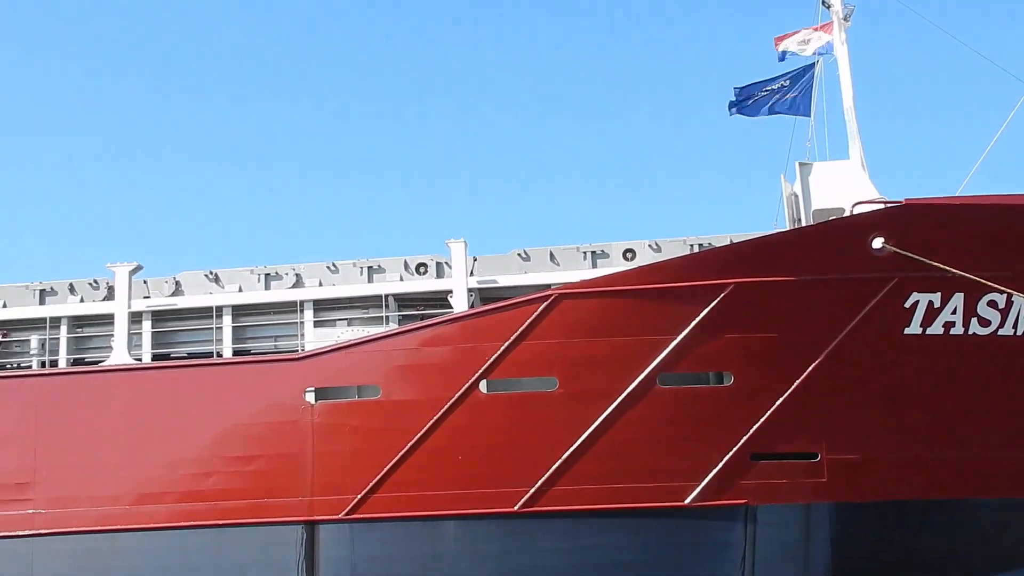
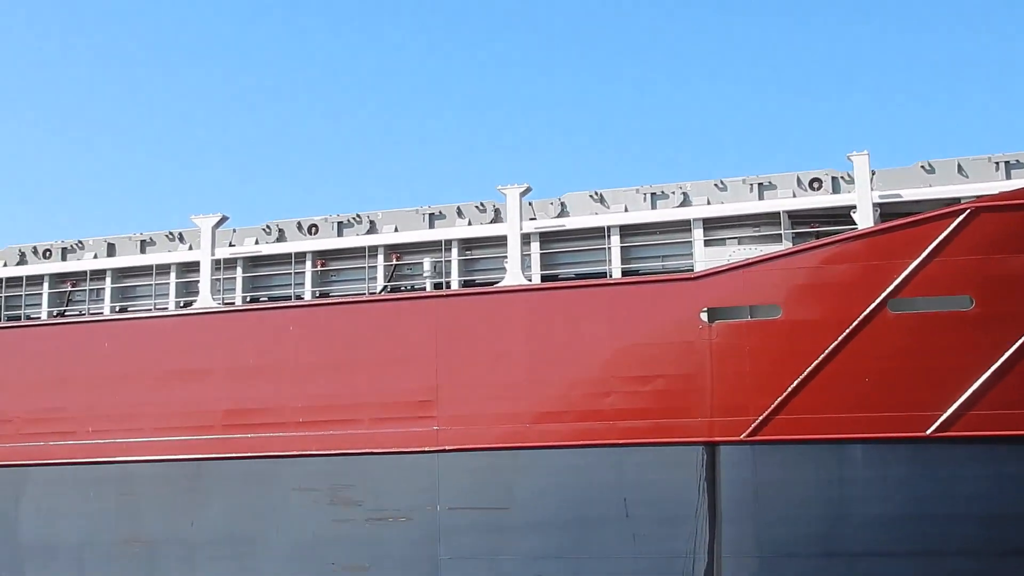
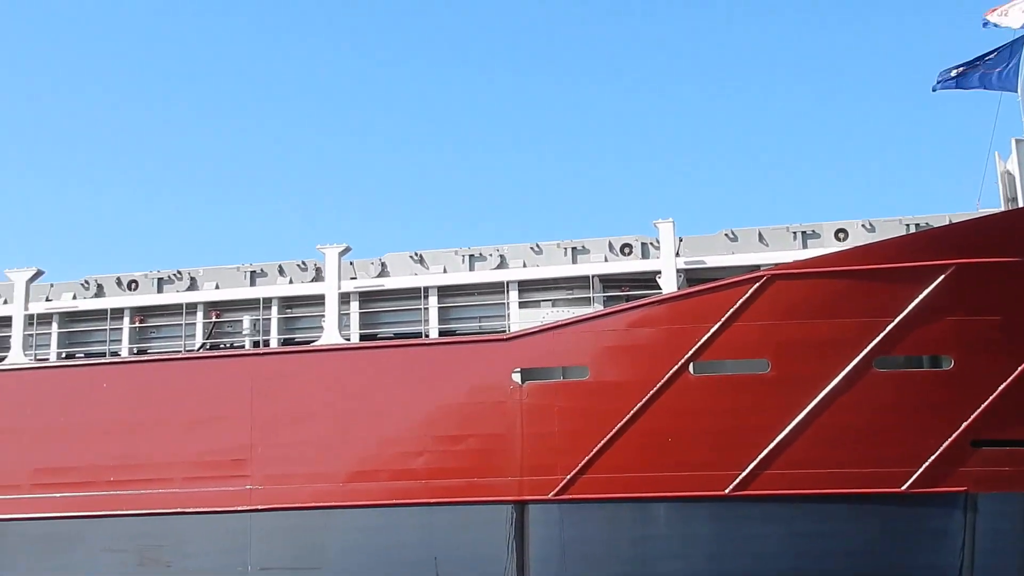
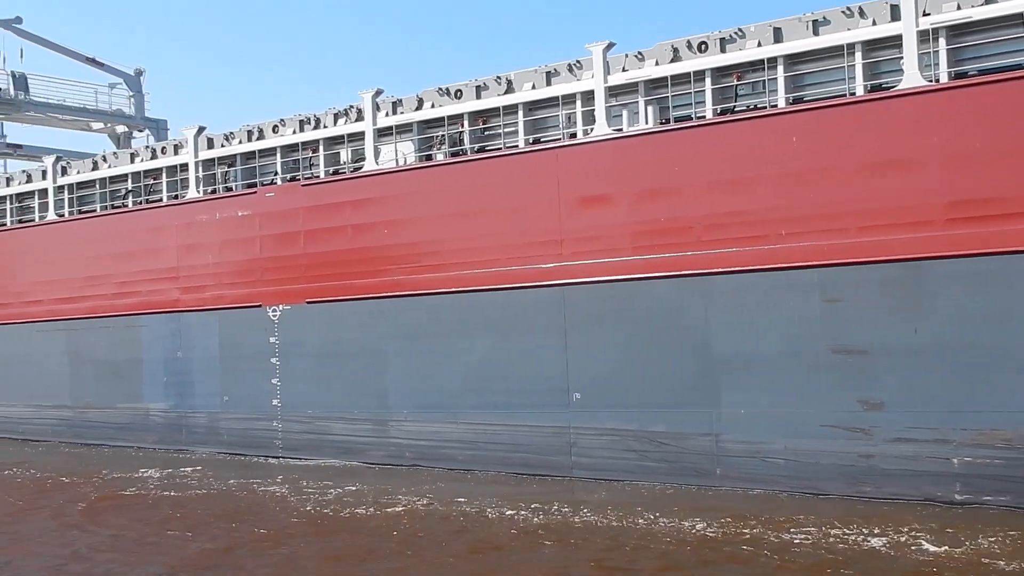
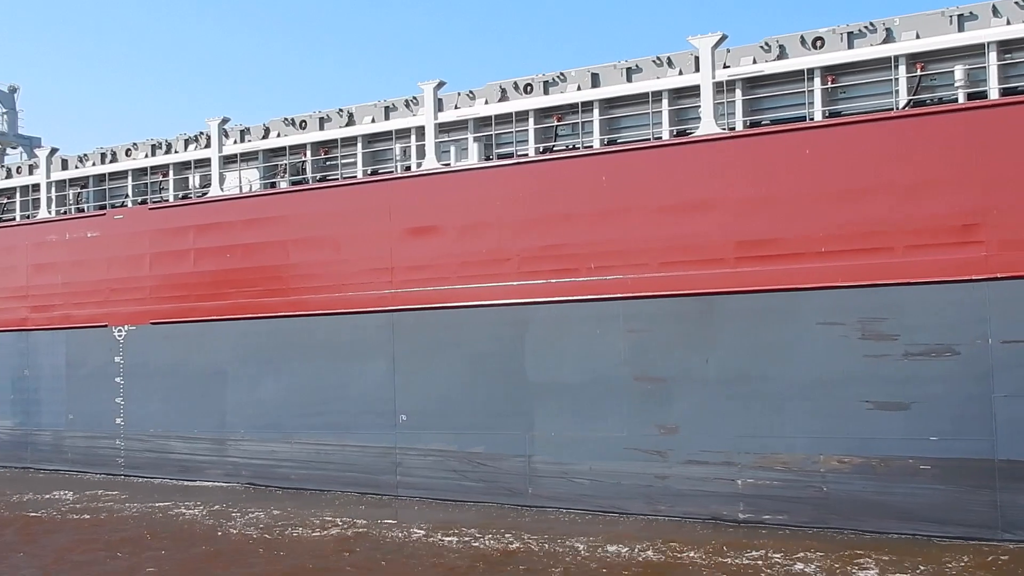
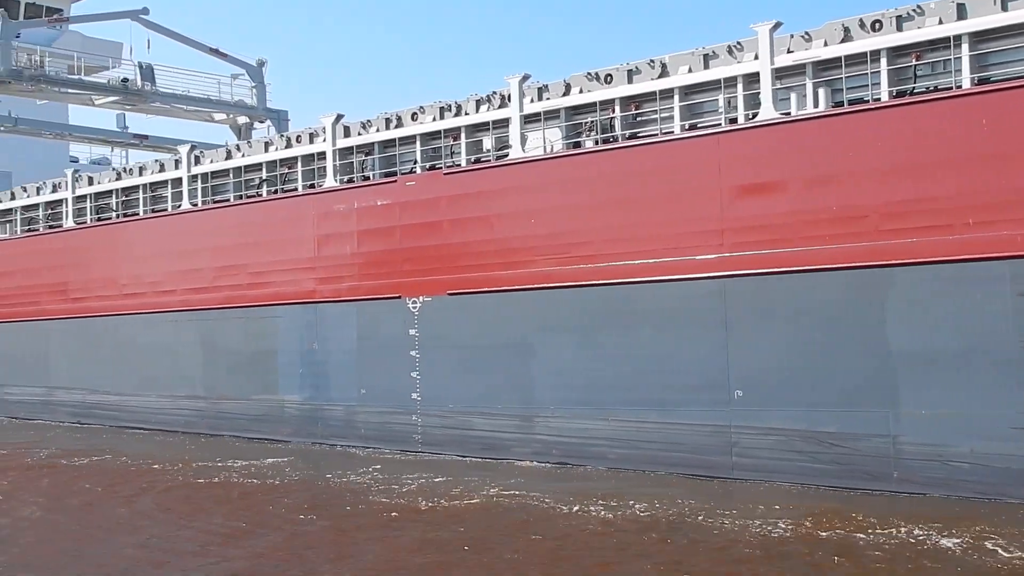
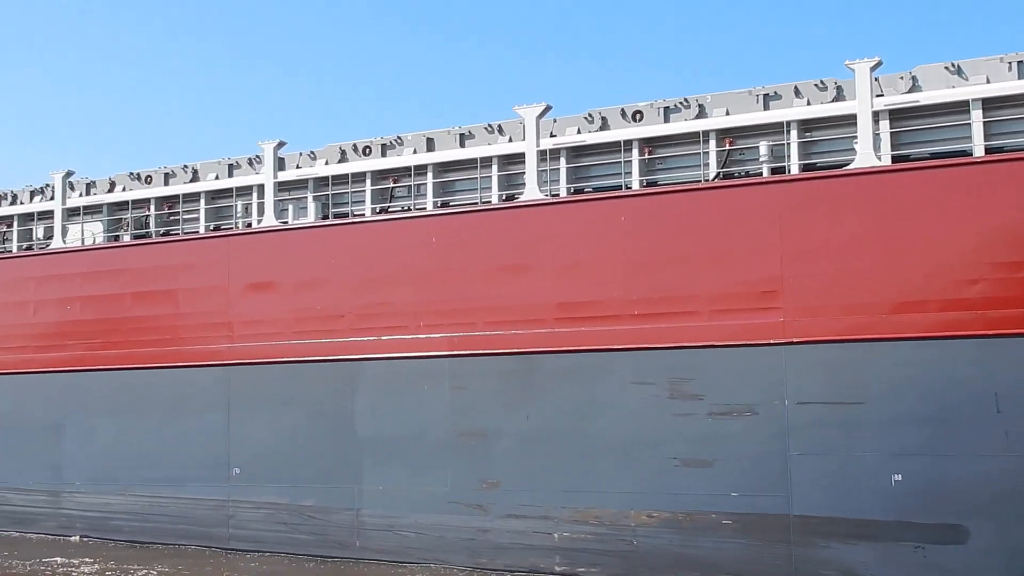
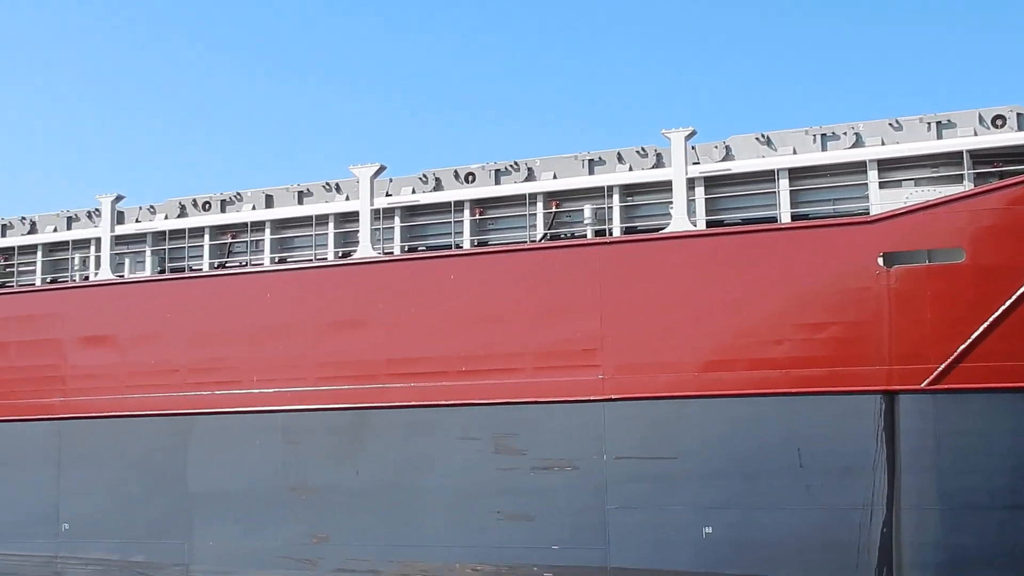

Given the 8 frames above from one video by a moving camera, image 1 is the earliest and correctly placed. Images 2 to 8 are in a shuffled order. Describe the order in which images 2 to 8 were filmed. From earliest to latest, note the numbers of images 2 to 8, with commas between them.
3, 2, 8, 7, 5, 4, 6
